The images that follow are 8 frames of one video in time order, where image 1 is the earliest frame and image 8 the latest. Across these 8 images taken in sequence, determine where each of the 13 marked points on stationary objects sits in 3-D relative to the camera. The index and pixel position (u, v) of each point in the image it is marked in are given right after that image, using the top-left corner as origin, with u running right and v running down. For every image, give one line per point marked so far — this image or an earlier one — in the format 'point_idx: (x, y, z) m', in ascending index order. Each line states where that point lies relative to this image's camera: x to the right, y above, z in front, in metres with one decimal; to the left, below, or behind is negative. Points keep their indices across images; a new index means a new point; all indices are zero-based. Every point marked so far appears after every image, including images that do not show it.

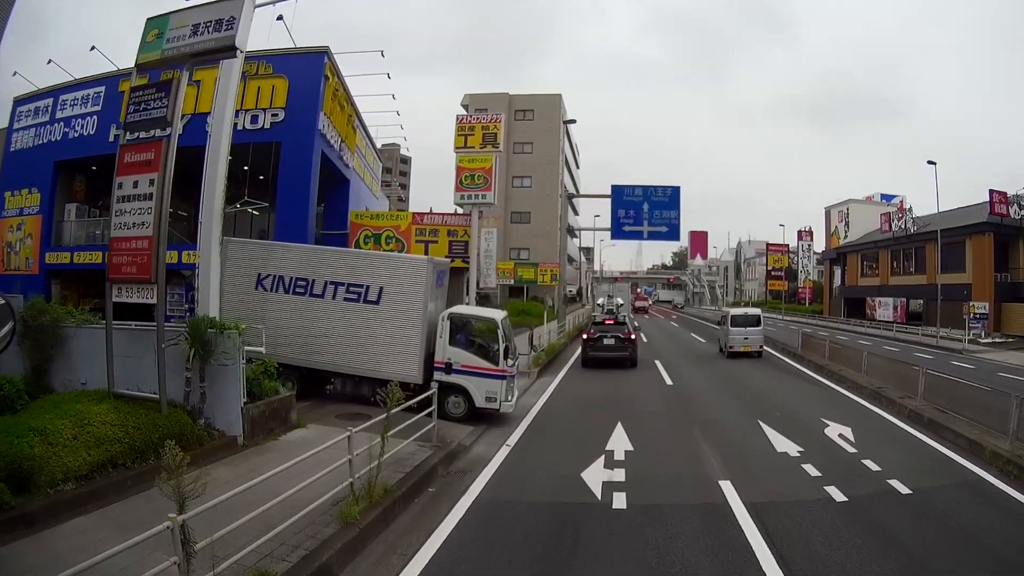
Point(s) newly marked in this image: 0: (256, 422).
0: (-4.1, -2.1, +8.2) m
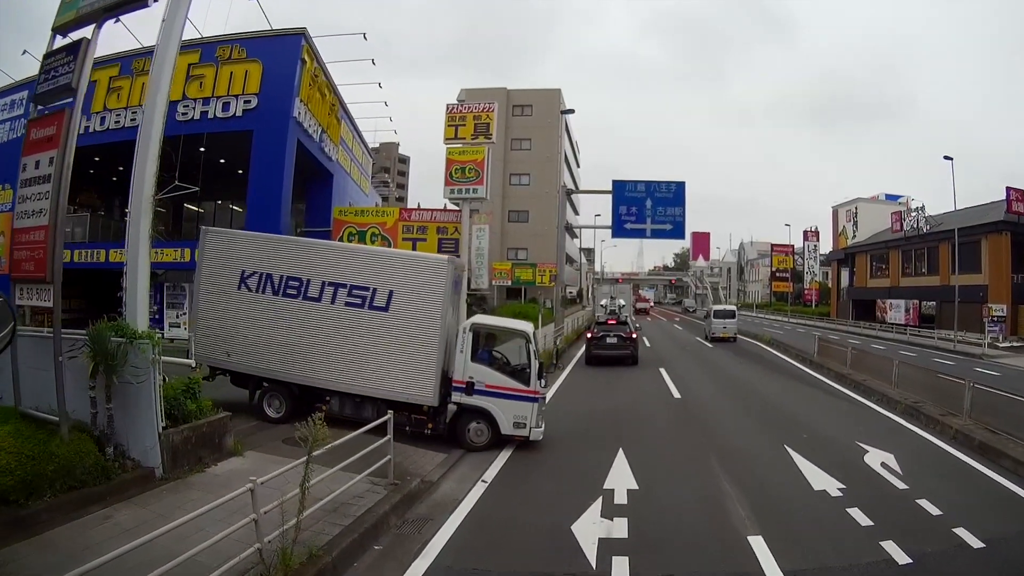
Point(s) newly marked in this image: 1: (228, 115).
0: (-4.3, -2.1, +6.9) m
1: (-8.9, +5.4, +16.5) m
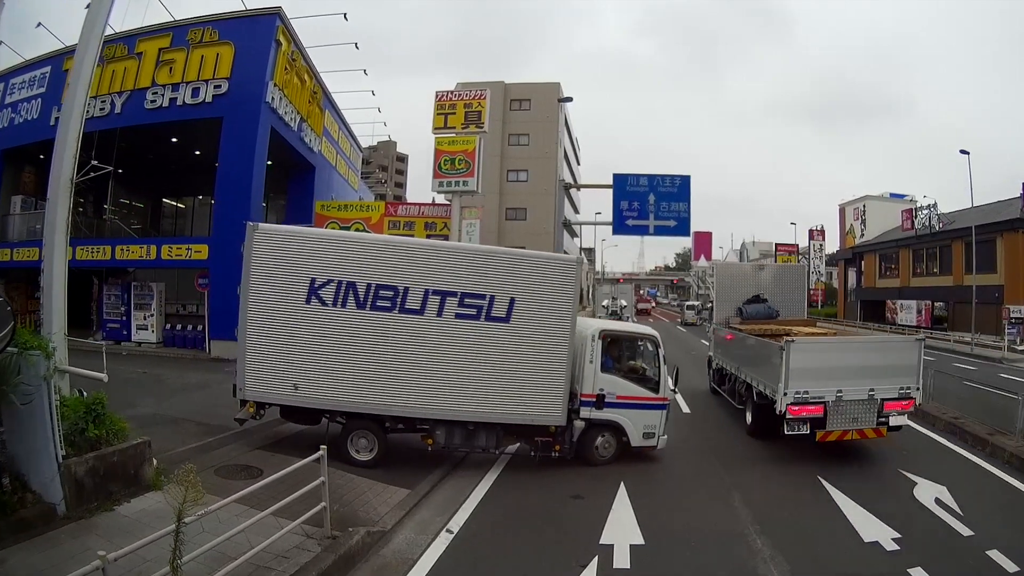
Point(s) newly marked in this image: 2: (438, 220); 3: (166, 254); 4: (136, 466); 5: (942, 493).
0: (-4.6, -2.1, +5.7) m
1: (-9.1, +5.4, +15.3) m
2: (-2.6, +2.4, +18.5) m
3: (-9.9, +1.0, +15.1) m
4: (-4.4, -2.1, +6.3) m
5: (+5.1, -2.4, +6.2) m
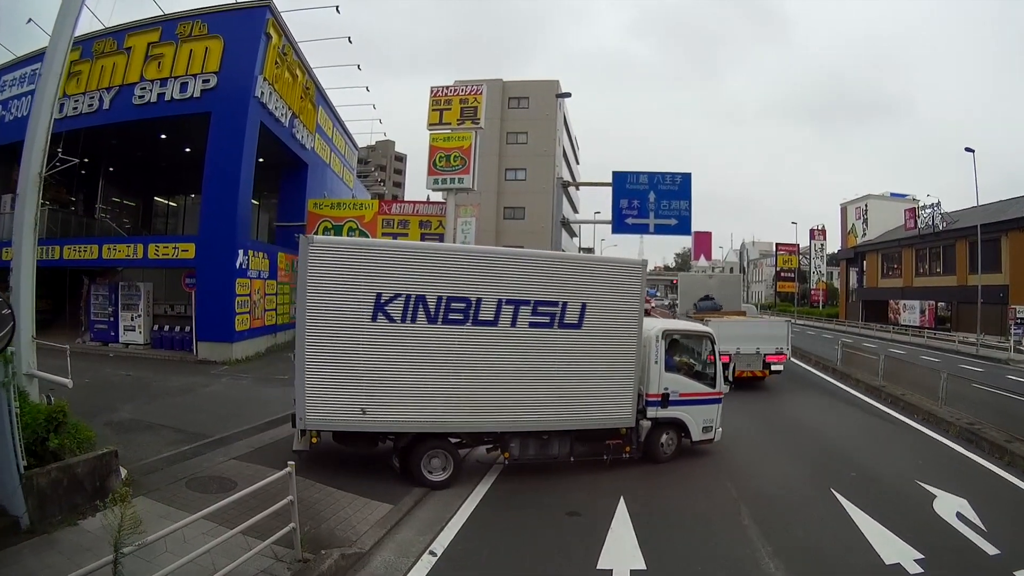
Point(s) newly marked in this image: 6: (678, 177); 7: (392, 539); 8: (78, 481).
0: (-4.6, -2.1, +5.3) m
1: (-9.2, +5.4, +14.9) m
2: (-2.7, +2.4, +18.1) m
3: (-10.0, +1.0, +14.7) m
4: (-4.5, -2.1, +5.9) m
5: (+5.0, -2.4, +5.8) m
6: (+5.2, +3.5, +16.4) m
7: (-1.1, -2.2, +4.7) m
8: (-4.6, -2.0, +5.6) m
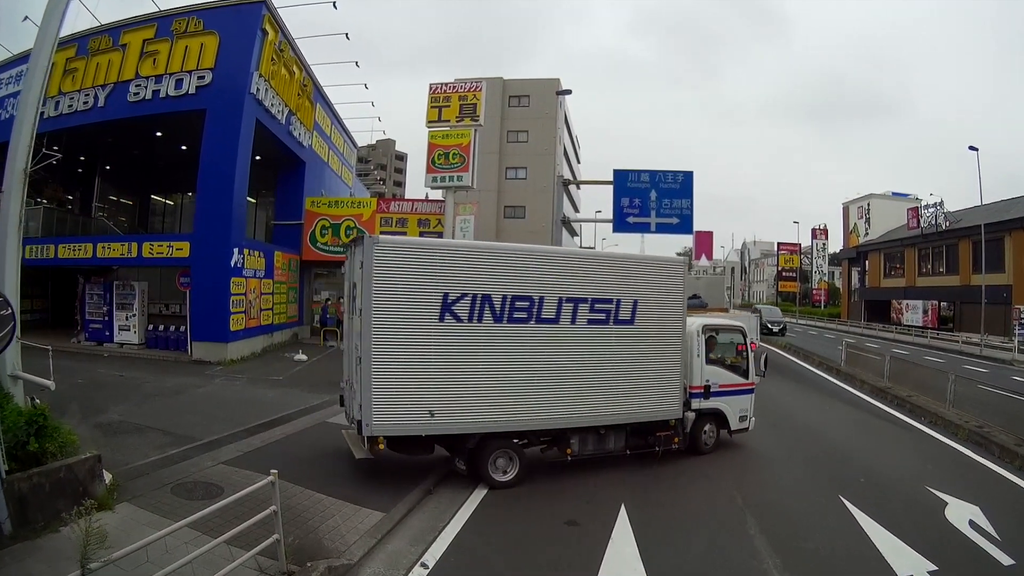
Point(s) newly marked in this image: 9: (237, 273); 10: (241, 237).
0: (-4.7, -2.1, +5.1) m
1: (-9.2, +5.4, +14.7) m
2: (-2.7, +2.4, +17.9) m
3: (-10.1, +1.0, +14.6) m
4: (-4.6, -2.1, +5.7) m
5: (+5.0, -2.4, +5.6) m
6: (+5.1, +3.5, +16.2) m
7: (-1.1, -2.2, +4.5) m
8: (-4.6, -2.0, +5.4) m
9: (-7.3, +0.4, +14.0) m
10: (-7.3, +1.4, +14.1) m
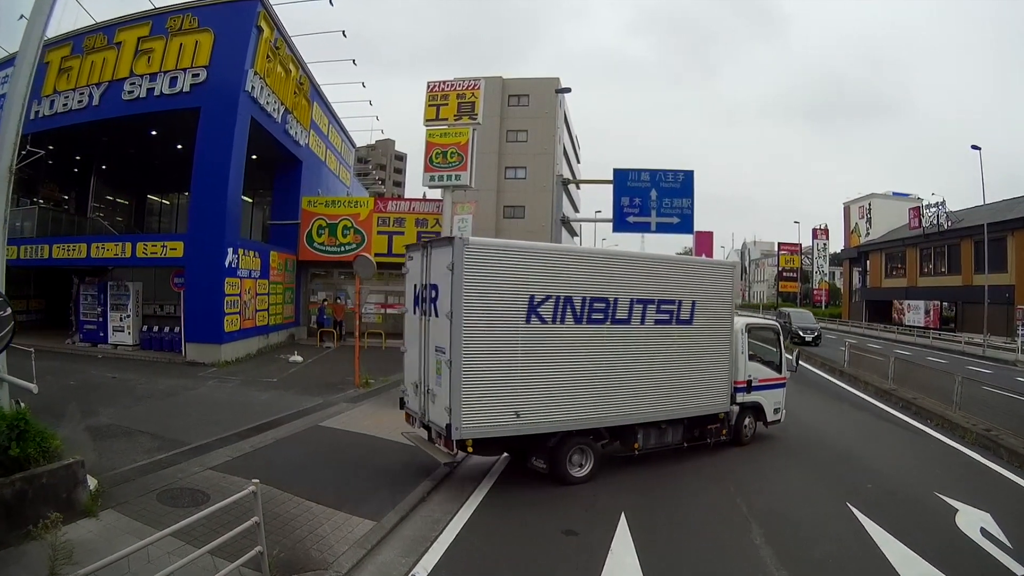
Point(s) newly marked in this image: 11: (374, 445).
0: (-4.7, -2.1, +4.9) m
1: (-9.3, +5.4, +14.5) m
2: (-2.7, +2.4, +17.8) m
3: (-10.1, +1.0, +14.4) m
4: (-4.6, -2.1, +5.5) m
5: (+4.9, -2.4, +5.4) m
6: (+5.1, +3.5, +16.0) m
7: (-1.1, -2.2, +4.3) m
8: (-4.6, -2.0, +5.2) m
9: (-7.3, +0.4, +13.8) m
10: (-7.3, +1.3, +13.9) m
11: (-1.9, -2.2, +7.3) m
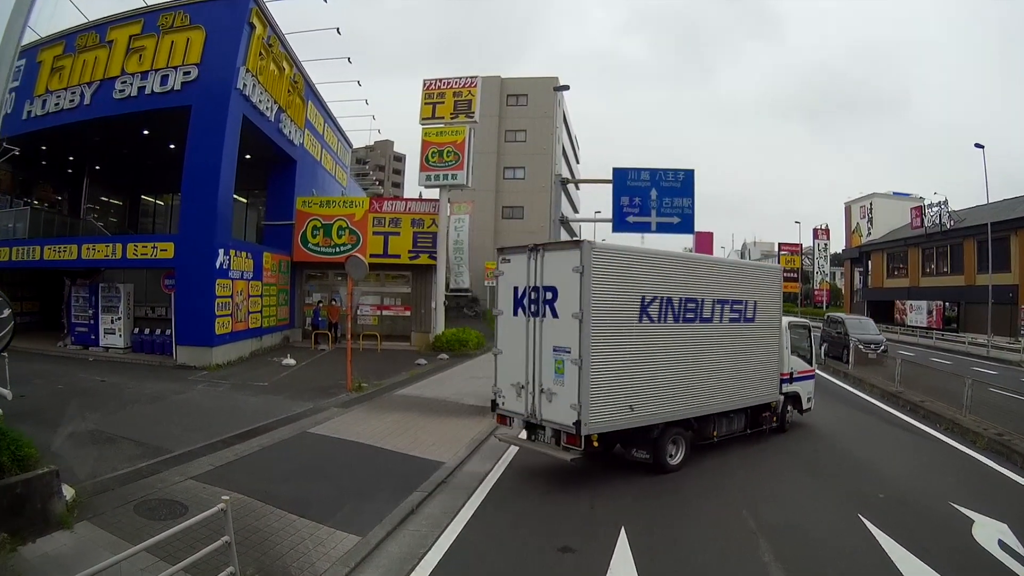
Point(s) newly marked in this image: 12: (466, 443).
0: (-4.8, -2.1, +4.6) m
1: (-9.3, +5.4, +14.3) m
2: (-2.8, +2.4, +17.5) m
3: (-10.2, +0.9, +14.1) m
4: (-4.6, -2.1, +5.3) m
5: (+4.9, -2.4, +5.2) m
6: (+5.0, +3.4, +15.8) m
7: (-1.2, -2.2, +4.0) m
8: (-4.7, -2.1, +5.0) m
9: (-7.4, +0.4, +13.5) m
10: (-7.4, +1.3, +13.7) m
11: (-1.9, -2.2, +7.0) m
12: (-0.7, -2.2, +7.6) m
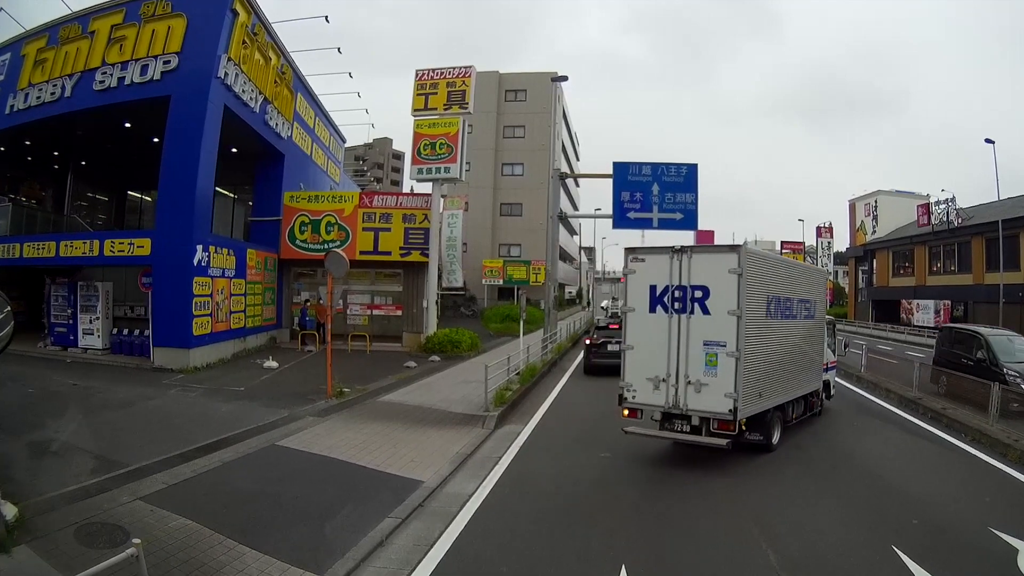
0: (-4.9, -2.1, +4.0) m
1: (-9.5, +5.4, +13.7) m
2: (-2.9, +2.4, +16.9) m
3: (-10.3, +1.0, +13.5) m
4: (-4.8, -2.1, +4.7) m
5: (+4.7, -2.4, +4.5) m
6: (+4.9, +3.5, +15.1) m
7: (-1.3, -2.2, +3.4) m
8: (-4.8, -2.0, +4.4) m
9: (-7.5, +0.4, +12.9) m
10: (-7.5, +1.3, +13.1) m
11: (-2.1, -2.2, +6.4) m
12: (-0.8, -2.2, +7.0) m
